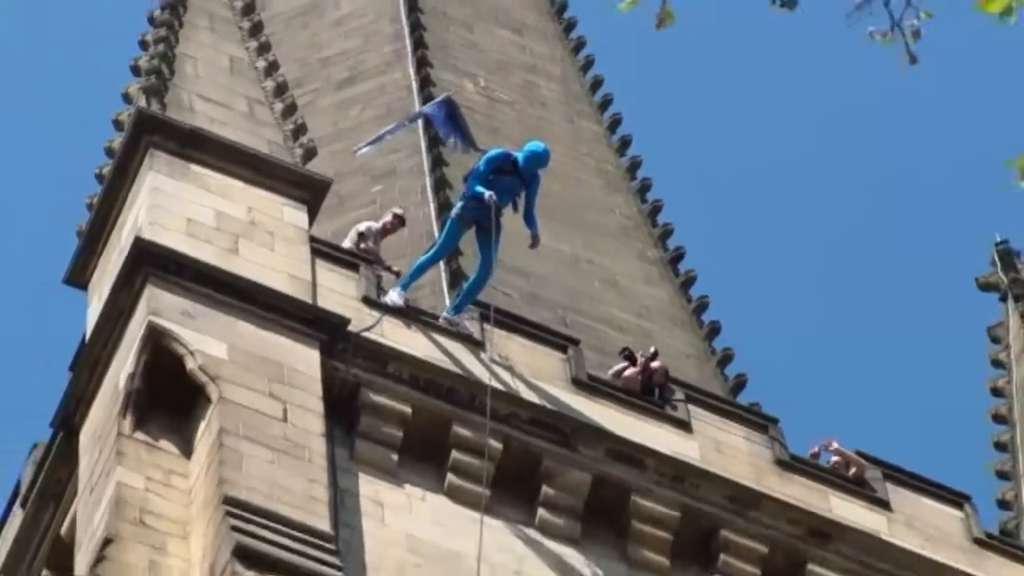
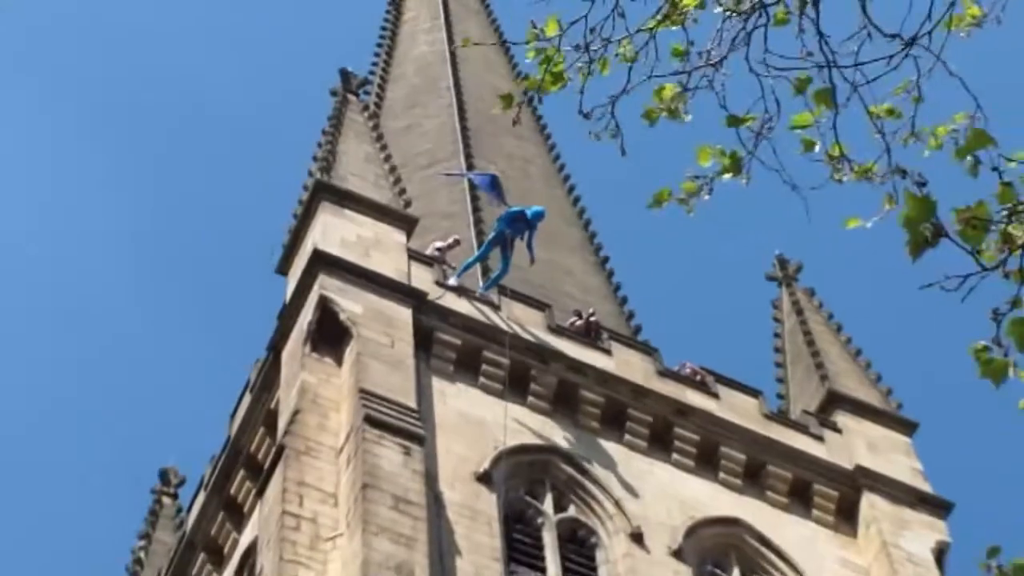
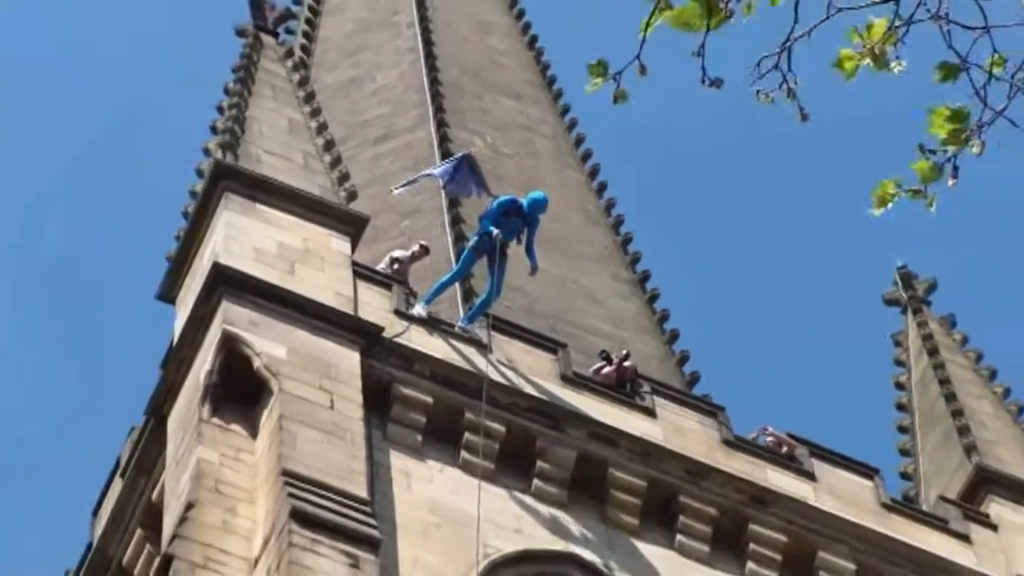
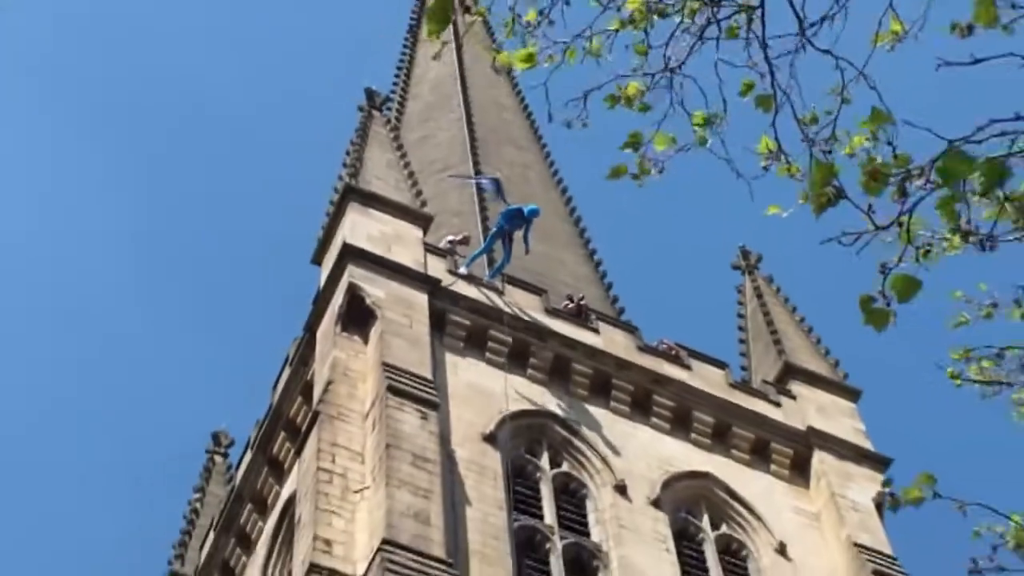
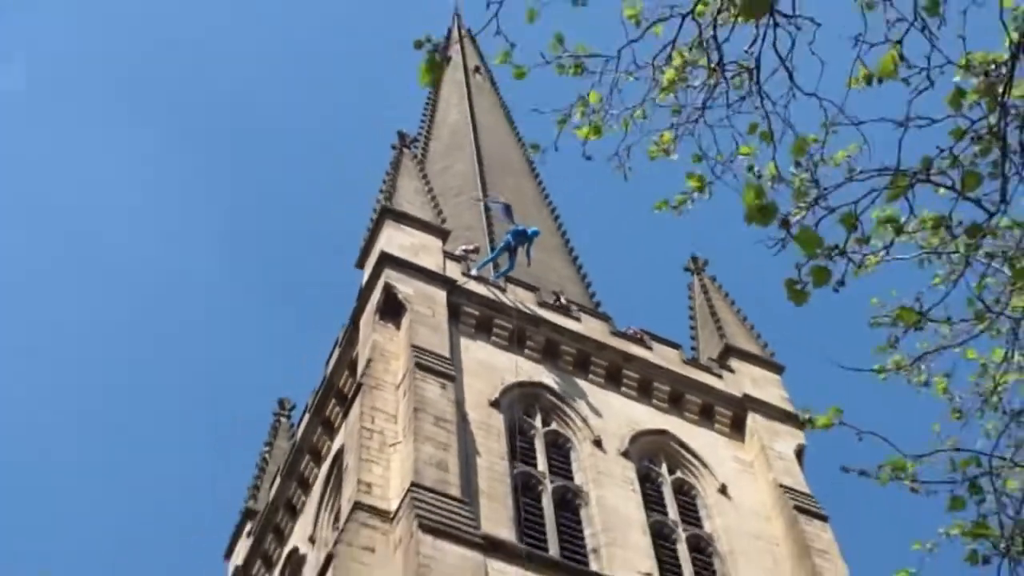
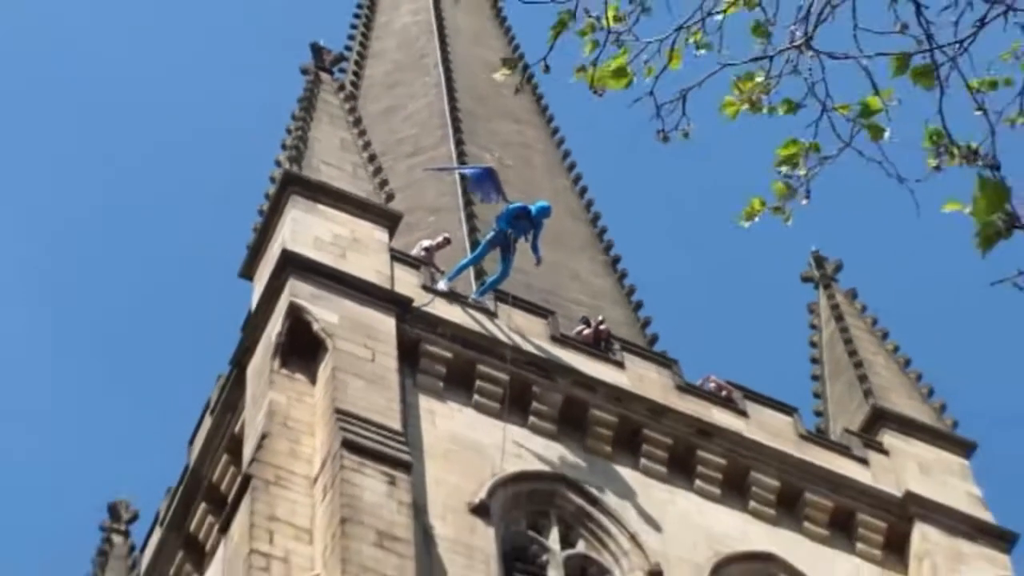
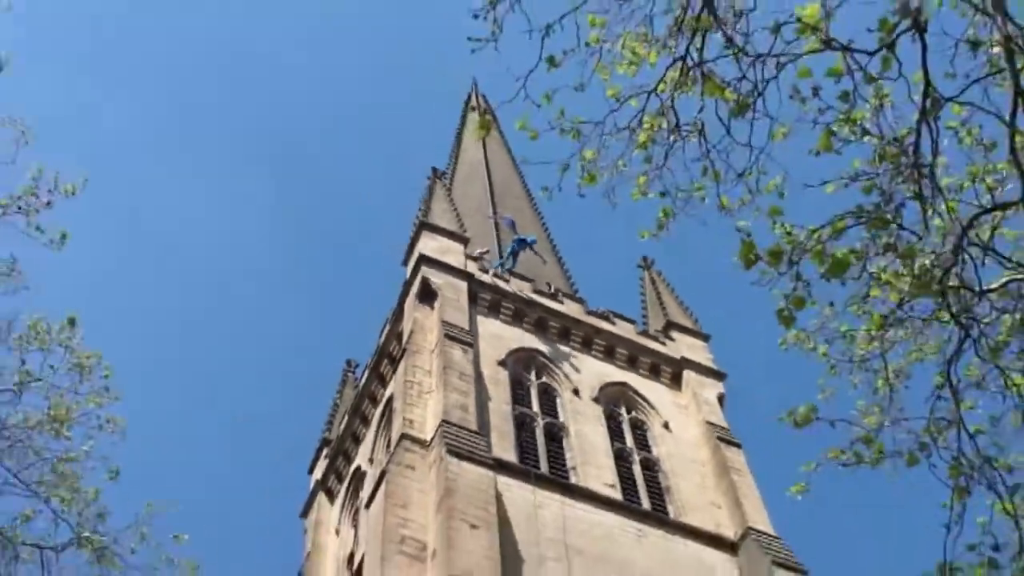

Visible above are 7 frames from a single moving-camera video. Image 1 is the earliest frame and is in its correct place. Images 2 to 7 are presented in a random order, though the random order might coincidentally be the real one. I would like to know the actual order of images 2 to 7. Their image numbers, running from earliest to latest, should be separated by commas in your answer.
3, 6, 2, 4, 5, 7
